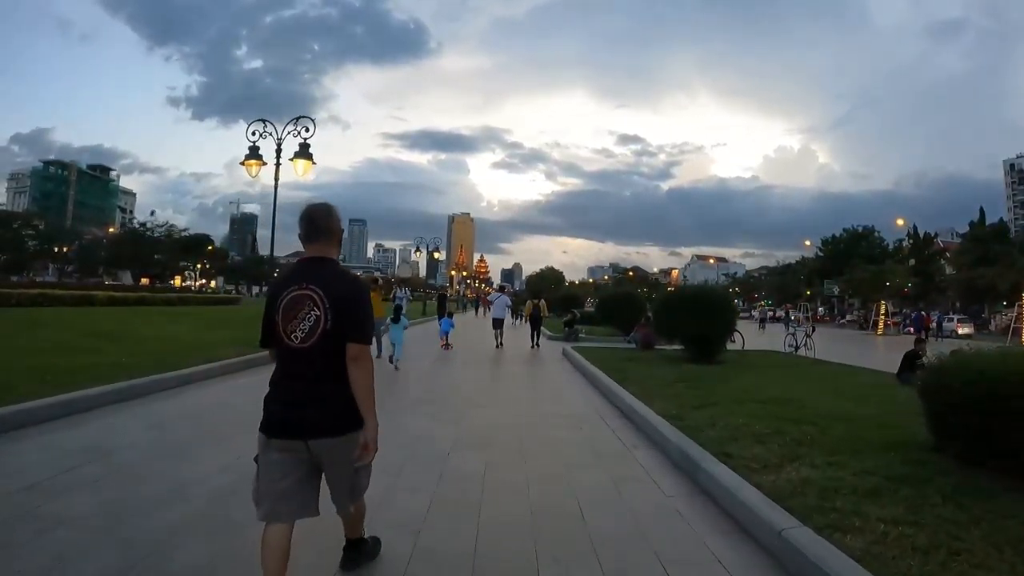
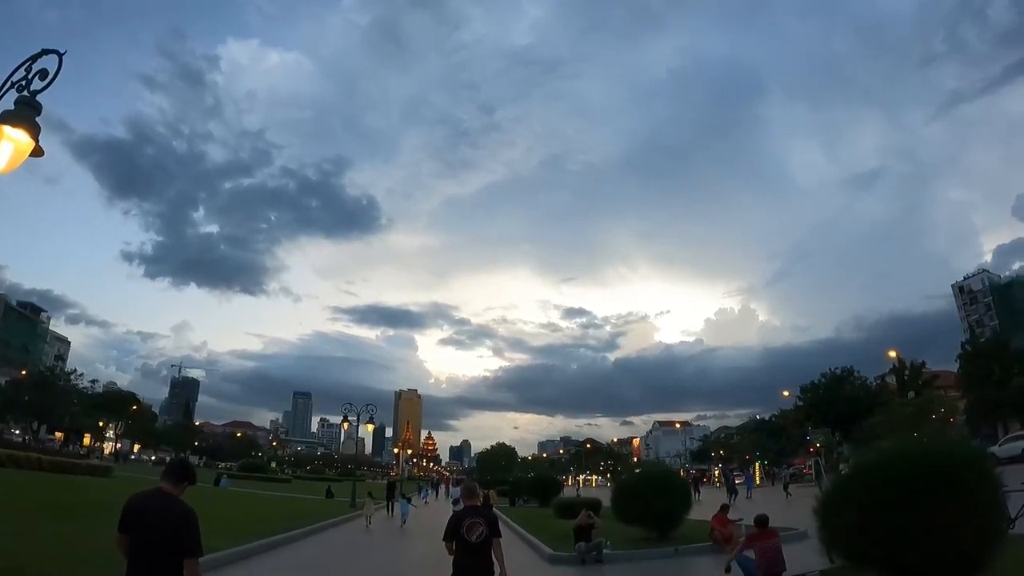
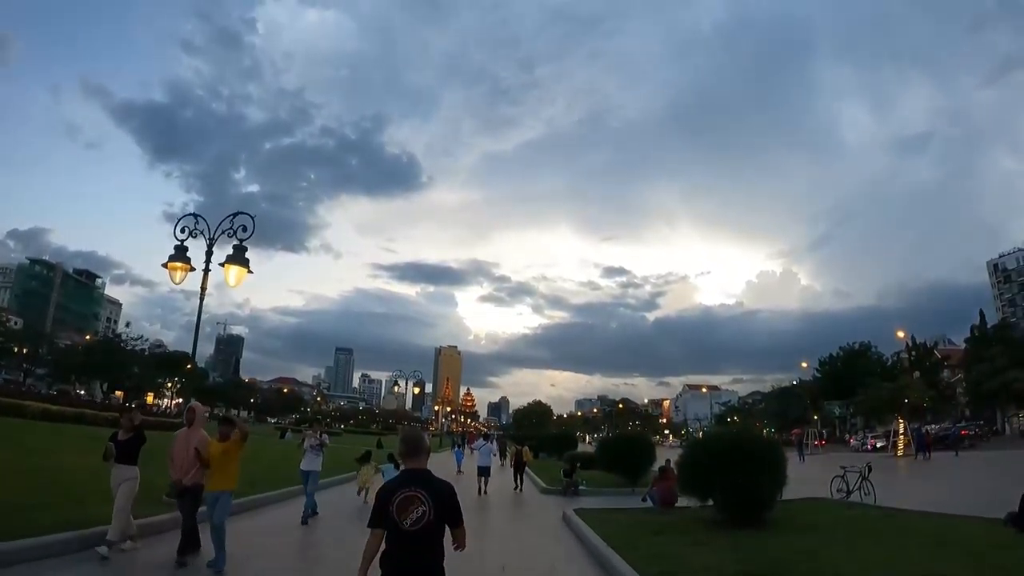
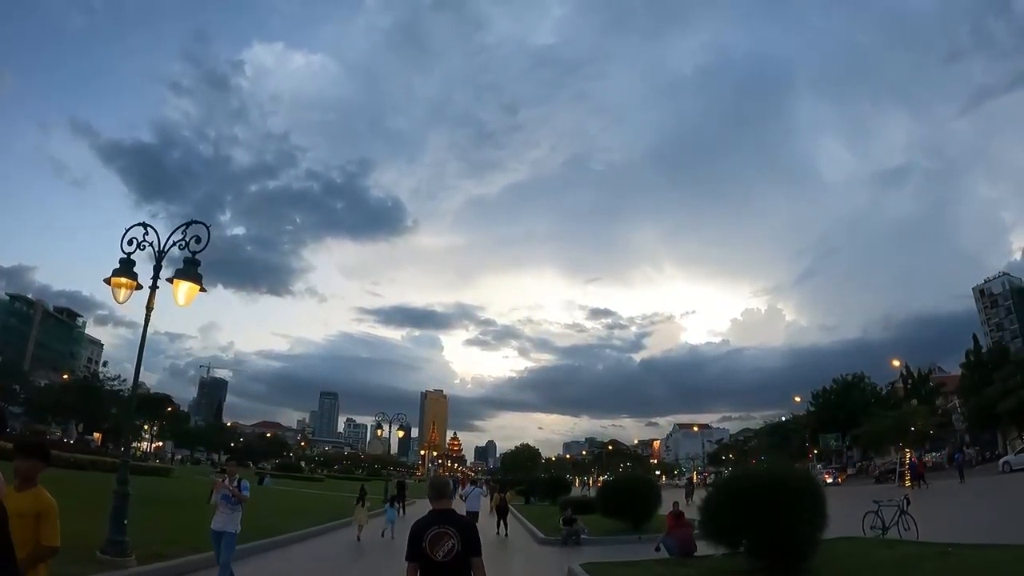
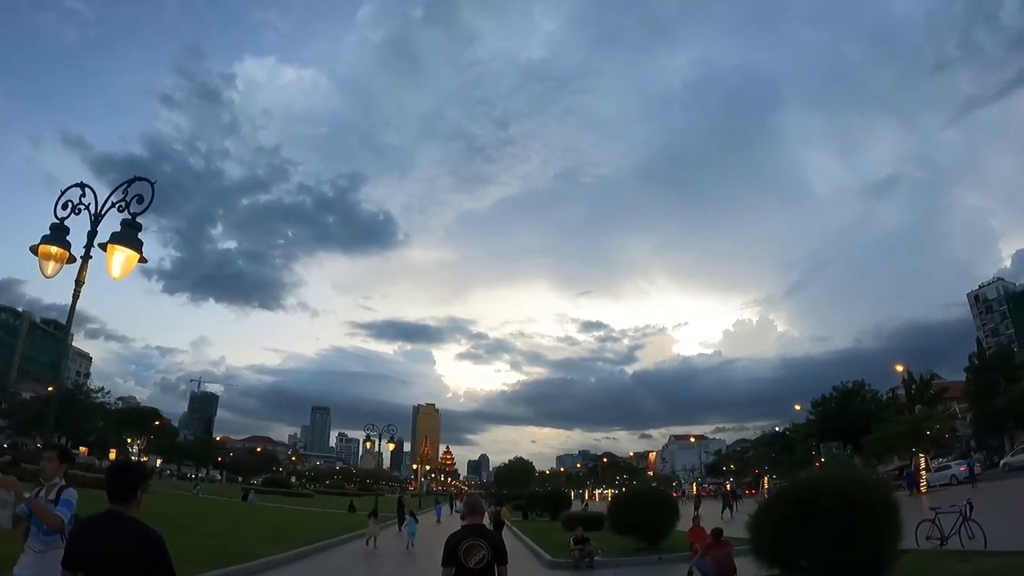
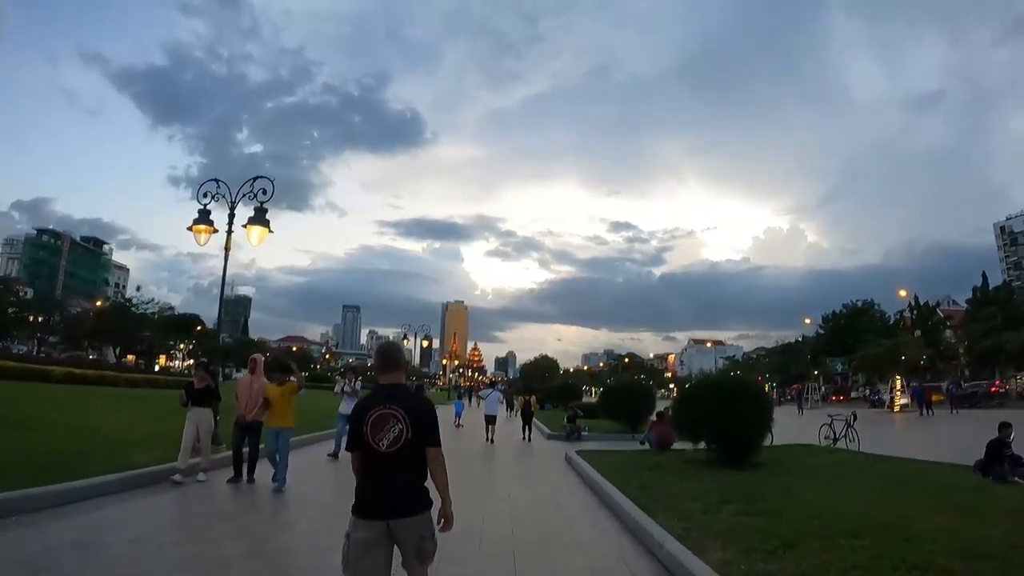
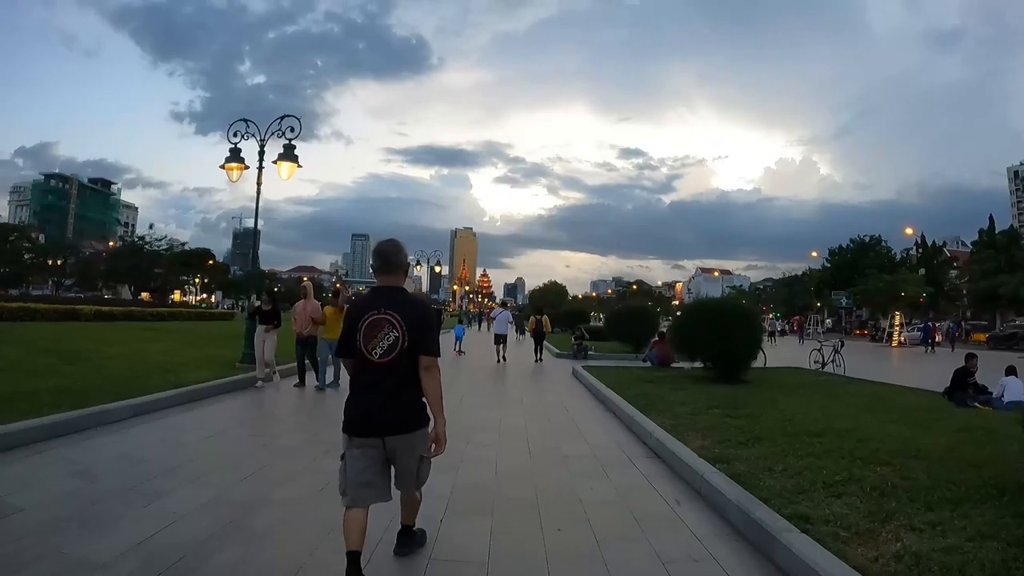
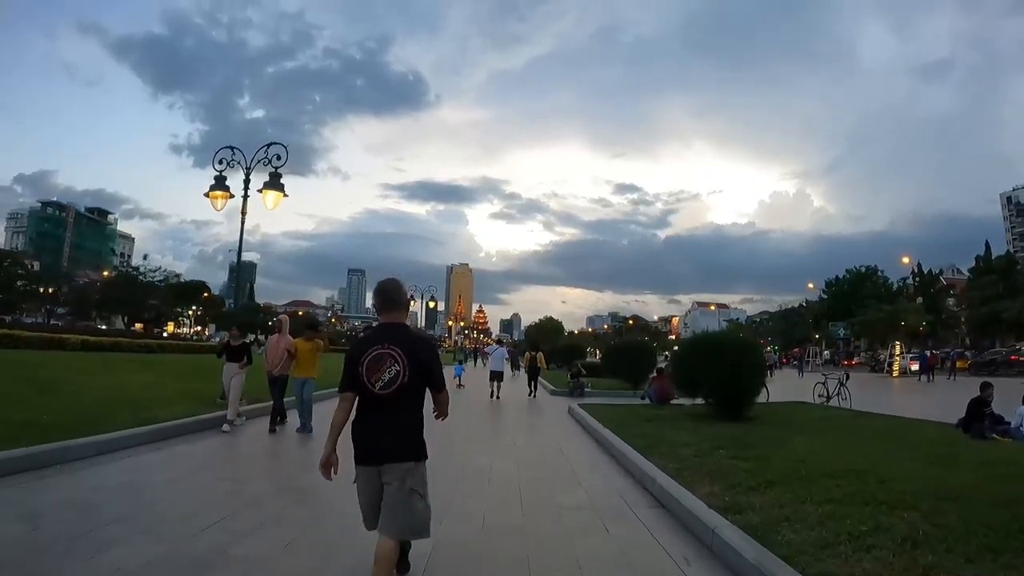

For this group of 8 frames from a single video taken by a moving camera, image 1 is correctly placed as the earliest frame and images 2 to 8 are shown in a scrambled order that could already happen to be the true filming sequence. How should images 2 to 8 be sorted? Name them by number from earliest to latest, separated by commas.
7, 8, 6, 3, 4, 5, 2
